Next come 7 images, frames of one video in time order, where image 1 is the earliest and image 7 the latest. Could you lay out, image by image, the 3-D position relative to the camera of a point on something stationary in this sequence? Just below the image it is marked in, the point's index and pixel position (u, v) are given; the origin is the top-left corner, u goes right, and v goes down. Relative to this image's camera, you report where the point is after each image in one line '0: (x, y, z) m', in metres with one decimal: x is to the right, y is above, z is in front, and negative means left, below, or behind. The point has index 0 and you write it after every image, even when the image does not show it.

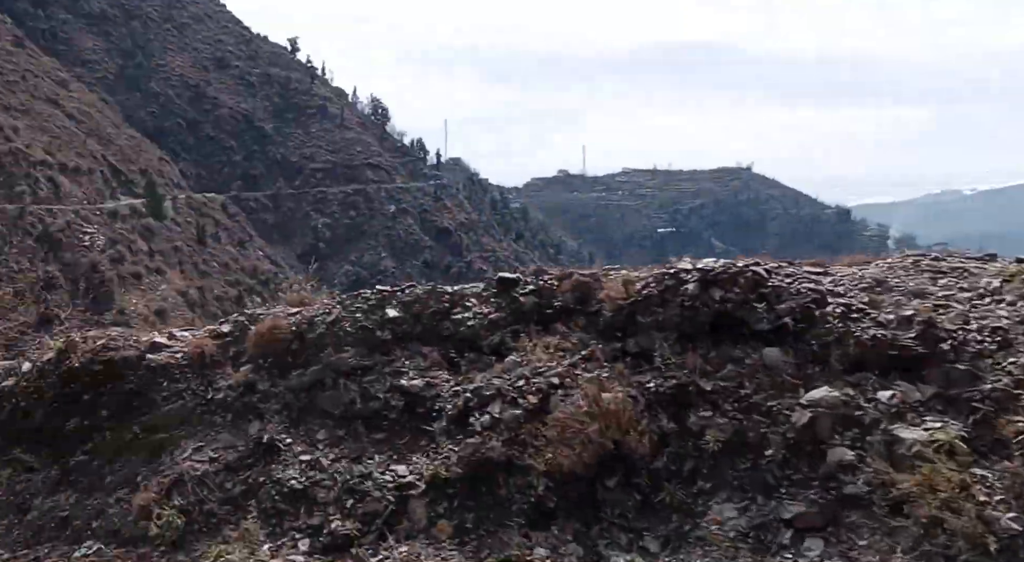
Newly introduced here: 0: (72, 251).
0: (-7.4, +0.5, +18.0) m
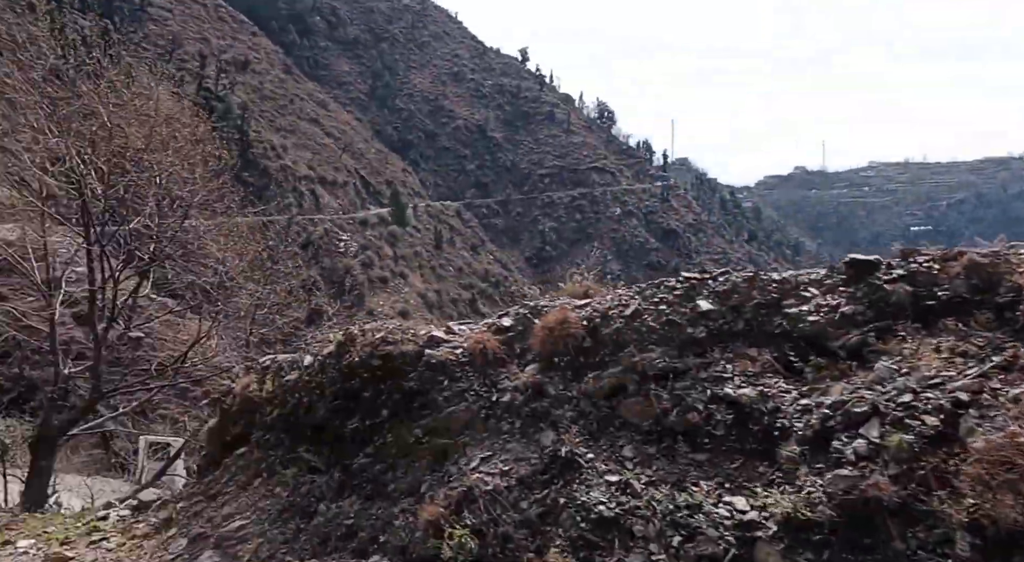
0: (-3.5, +0.4, +19.0) m
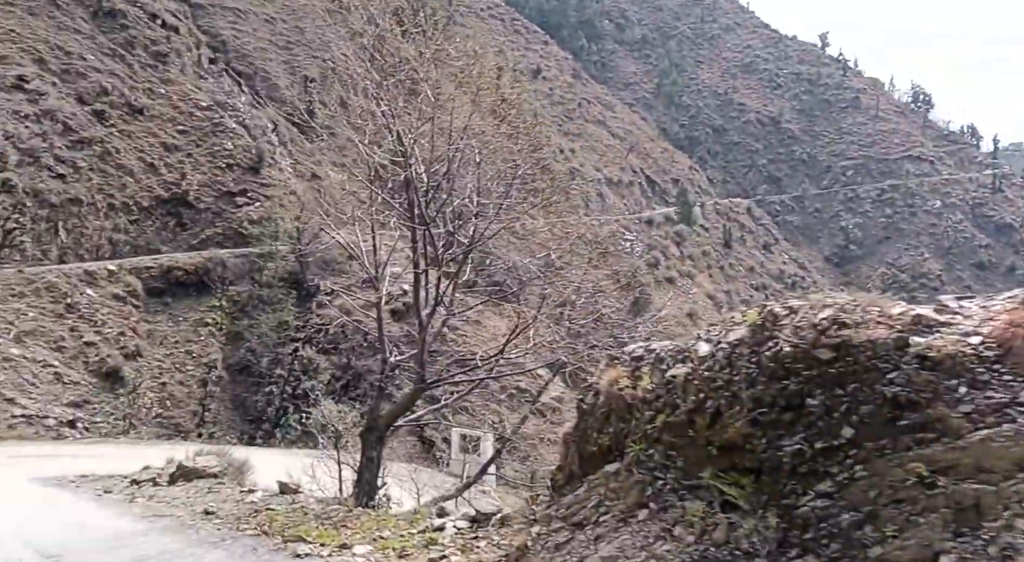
0: (+1.8, +0.5, +18.8) m
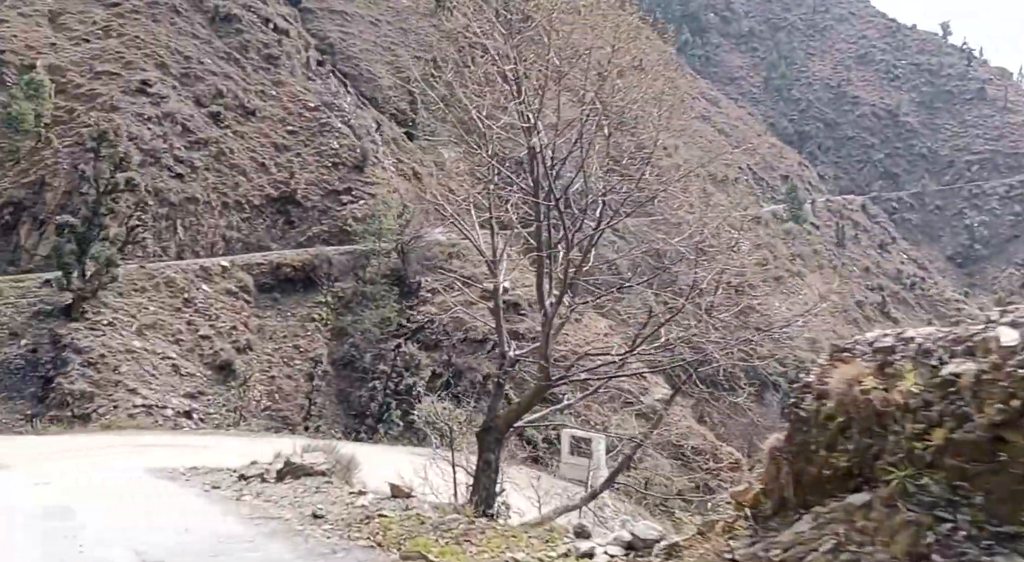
0: (+3.6, +0.5, +18.2) m
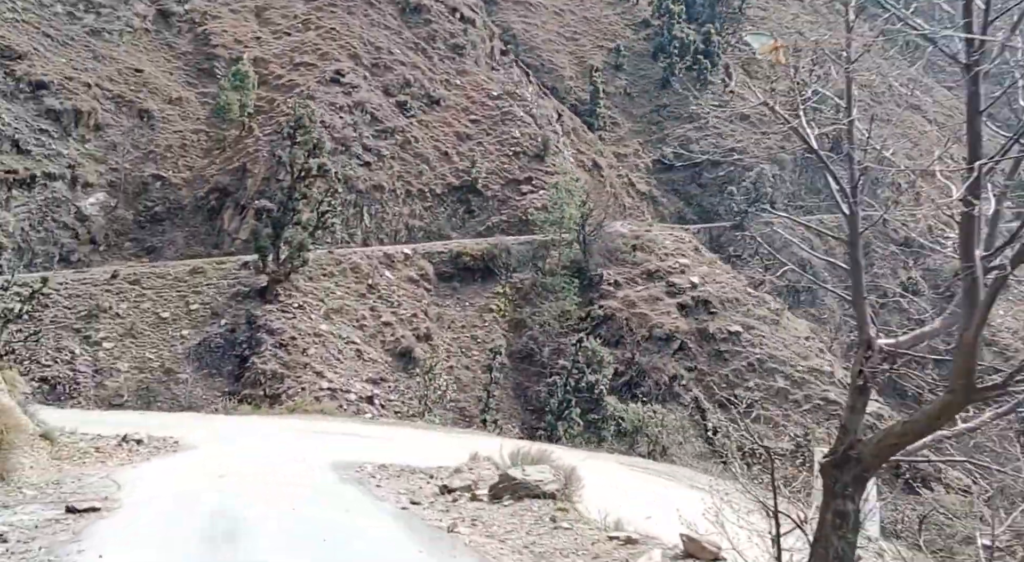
0: (+6.7, +0.5, +16.3) m
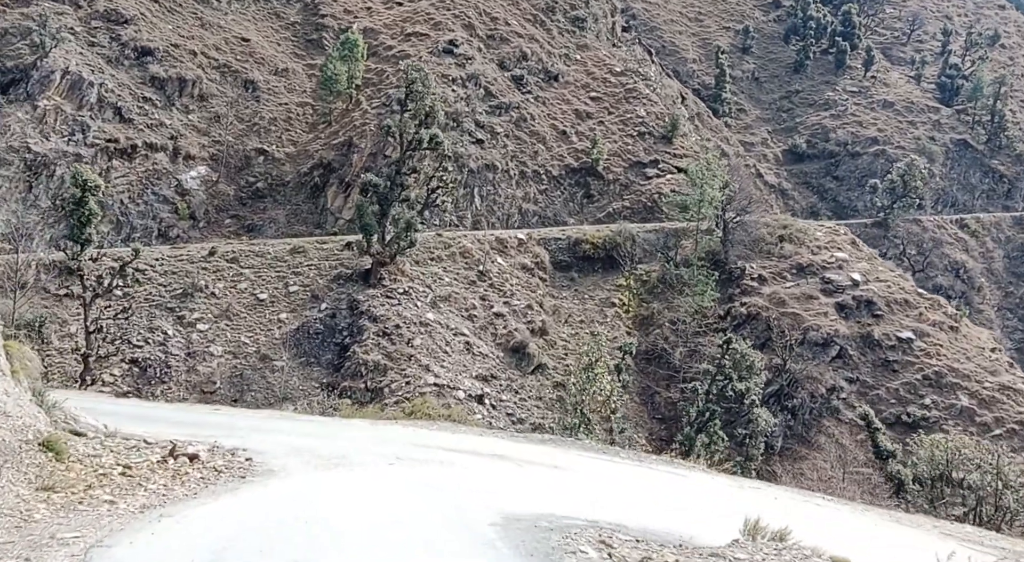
0: (+8.8, +0.5, +11.9) m
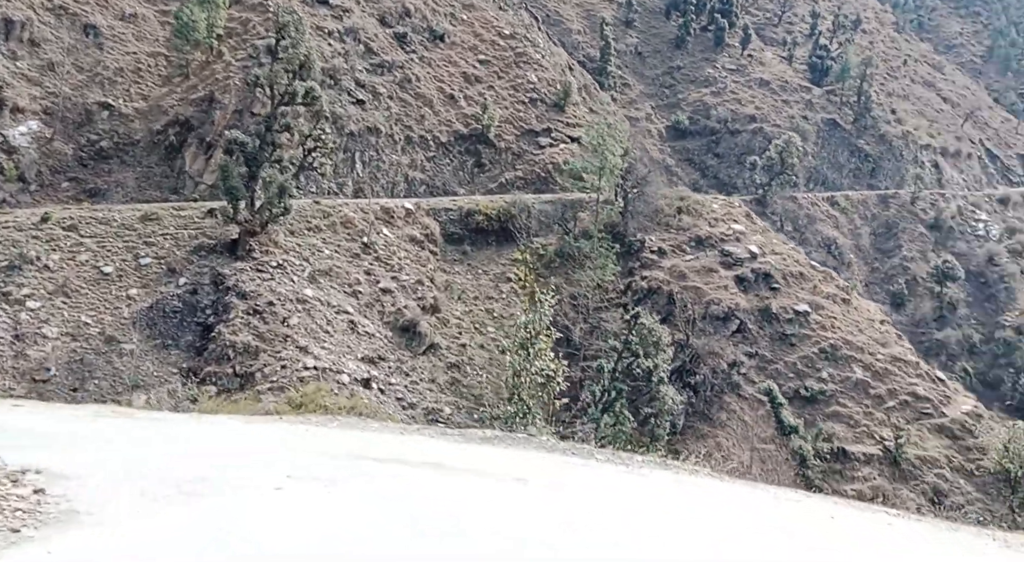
0: (+8.3, +1.1, +9.7) m
